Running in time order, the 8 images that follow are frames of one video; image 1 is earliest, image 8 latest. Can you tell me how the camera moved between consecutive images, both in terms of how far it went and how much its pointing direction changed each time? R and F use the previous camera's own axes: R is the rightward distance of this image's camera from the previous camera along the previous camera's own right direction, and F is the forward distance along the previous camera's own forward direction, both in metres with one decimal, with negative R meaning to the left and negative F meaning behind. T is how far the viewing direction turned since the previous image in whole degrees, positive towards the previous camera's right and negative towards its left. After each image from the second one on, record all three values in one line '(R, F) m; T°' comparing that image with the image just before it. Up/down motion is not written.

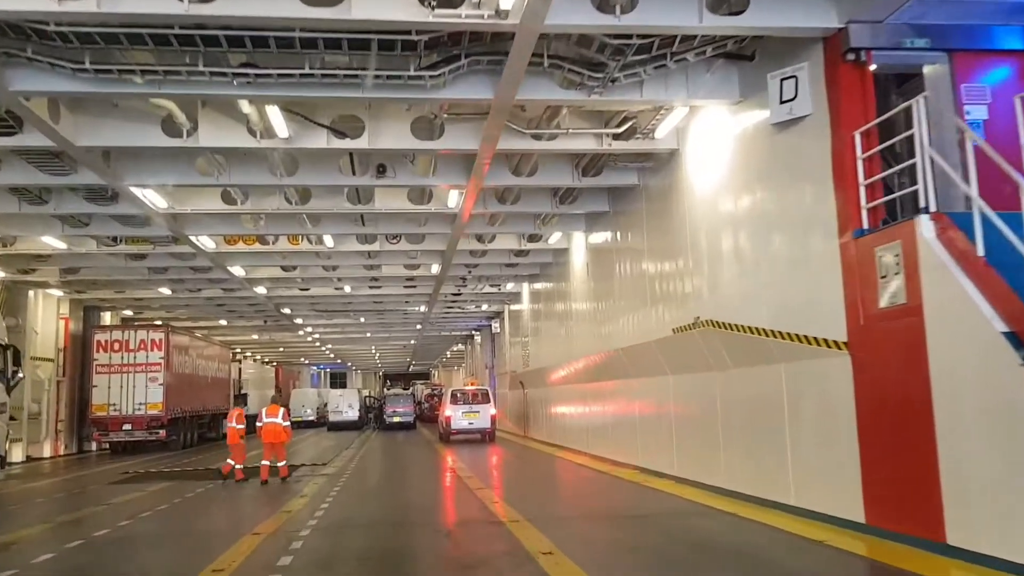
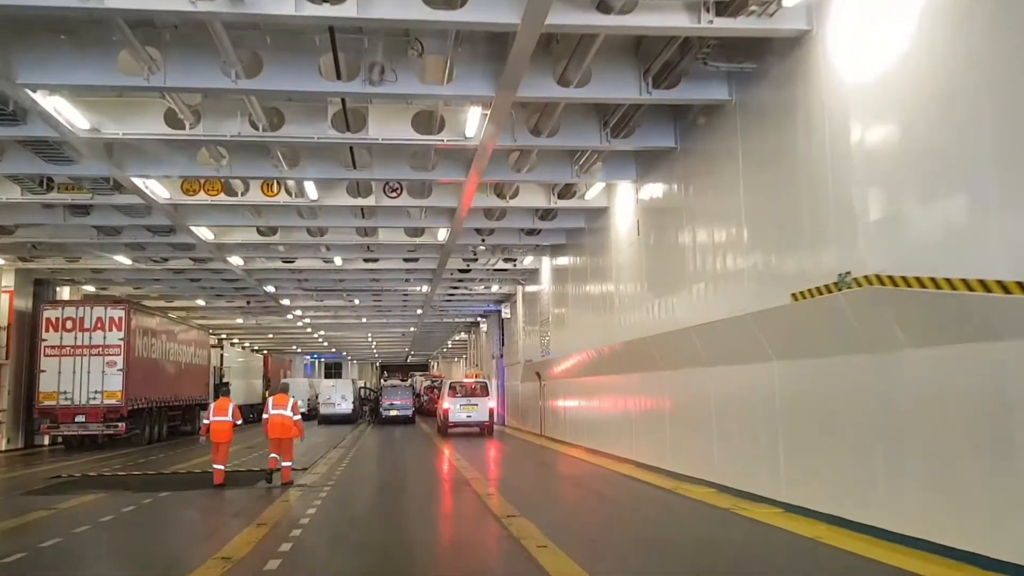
(-0.4, +3.7) m; 0°
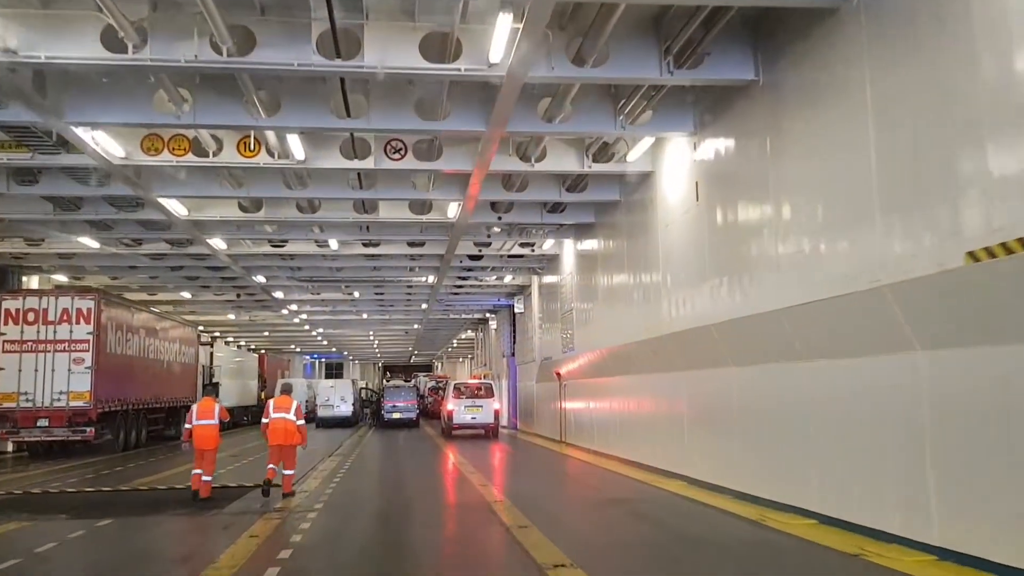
(-0.3, +2.6) m; 0°
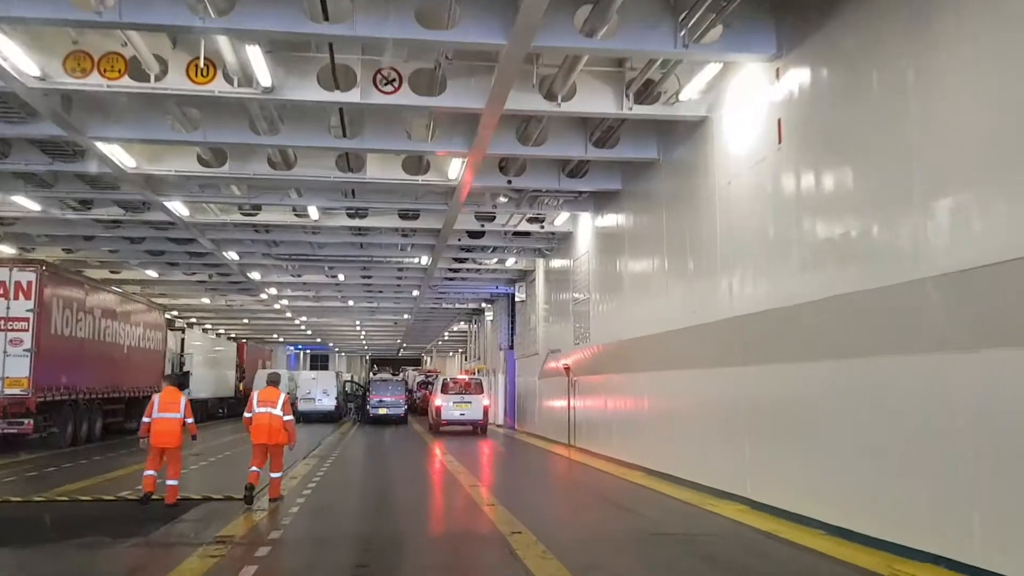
(-0.3, +2.6) m; +1°
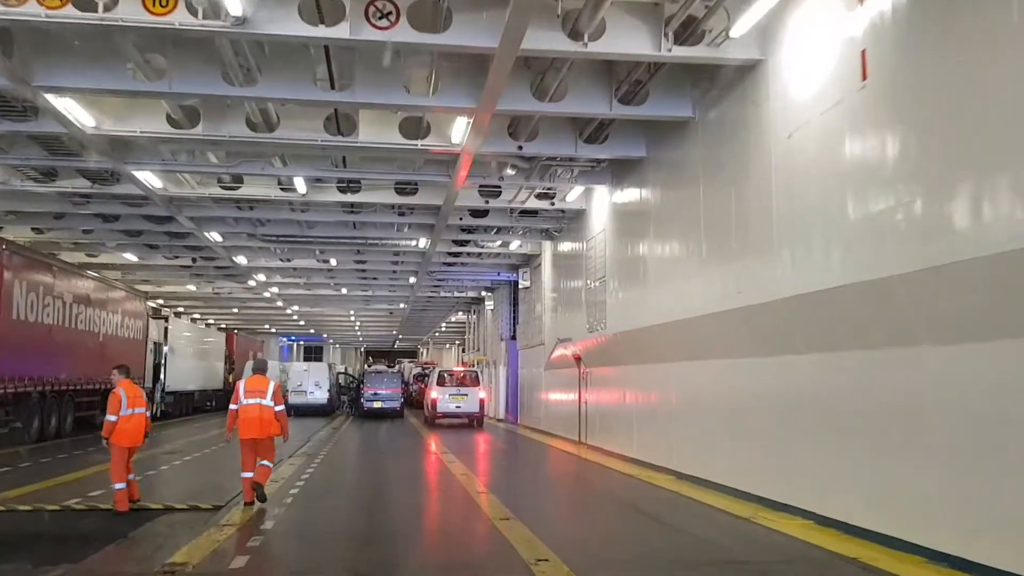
(-0.2, +1.6) m; 0°
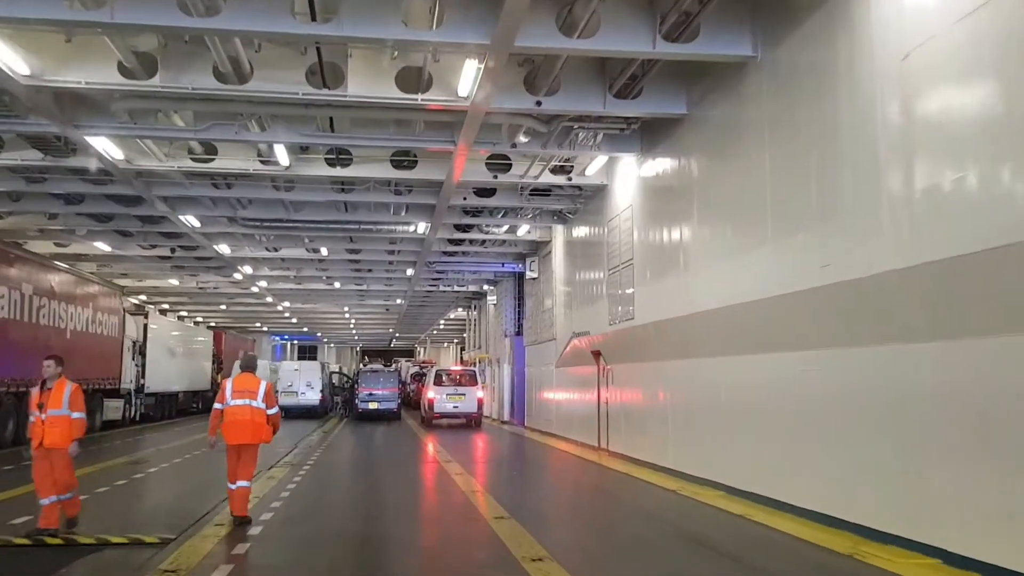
(-0.2, +1.9) m; 0°
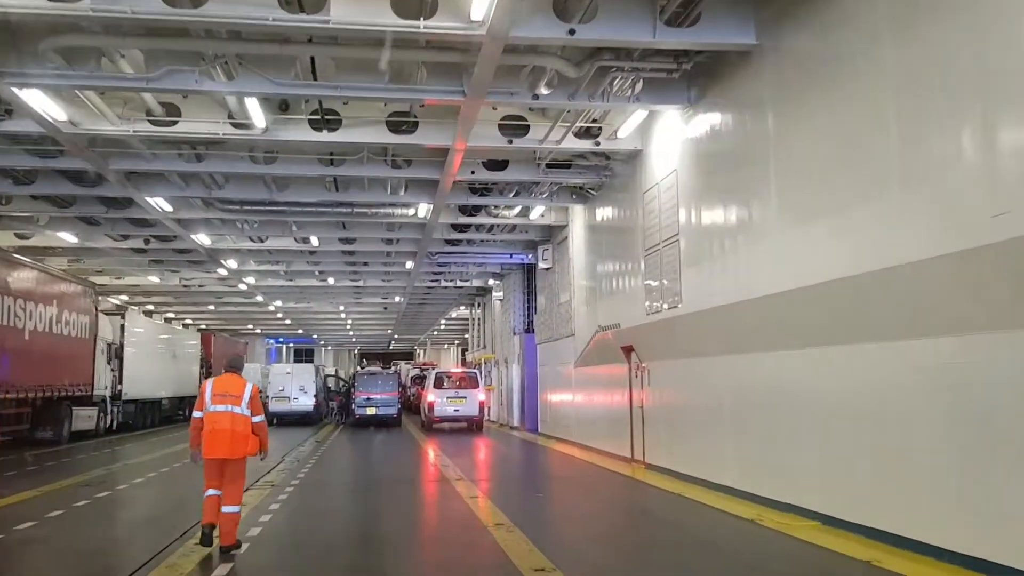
(-0.3, +2.2) m; 0°
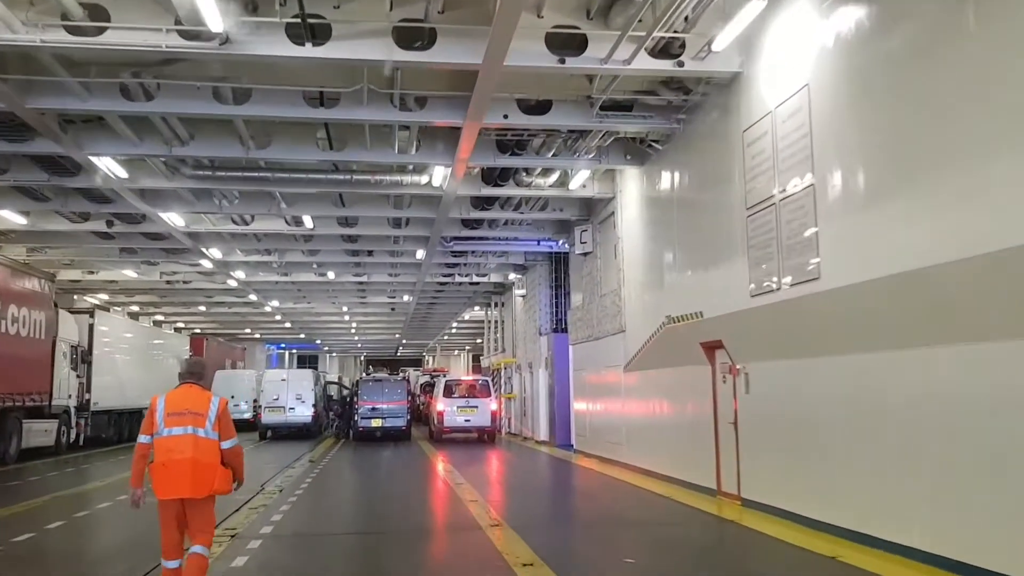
(-0.4, +3.3) m; 0°
